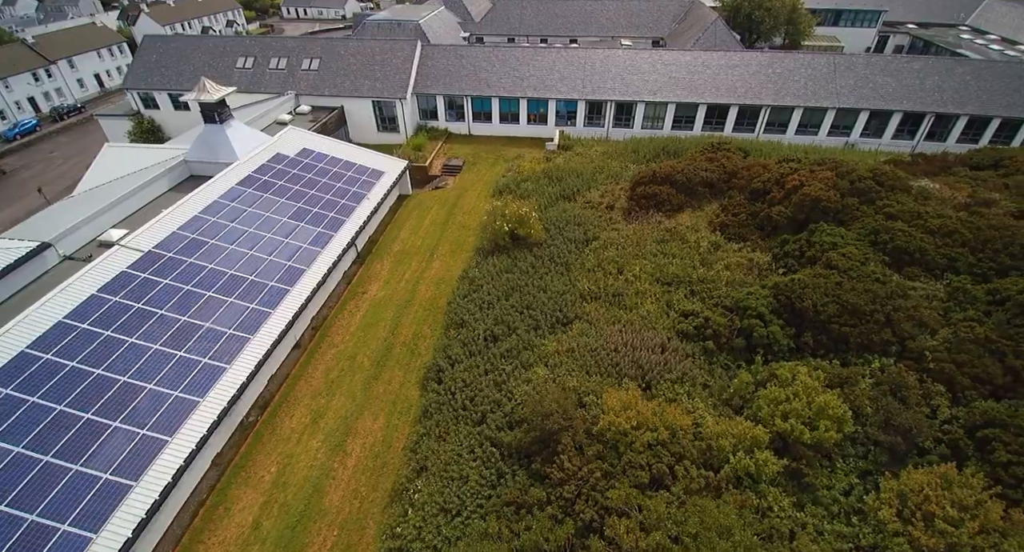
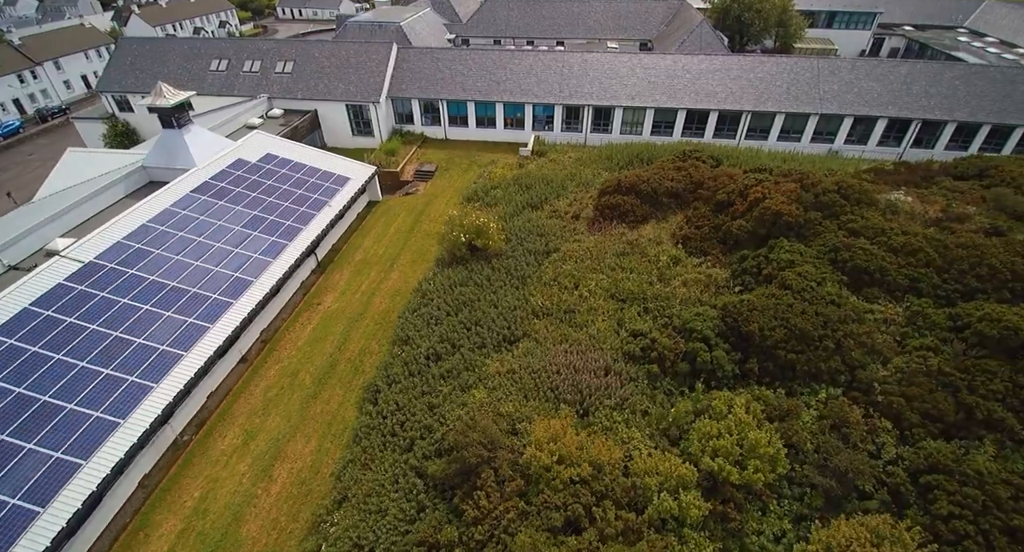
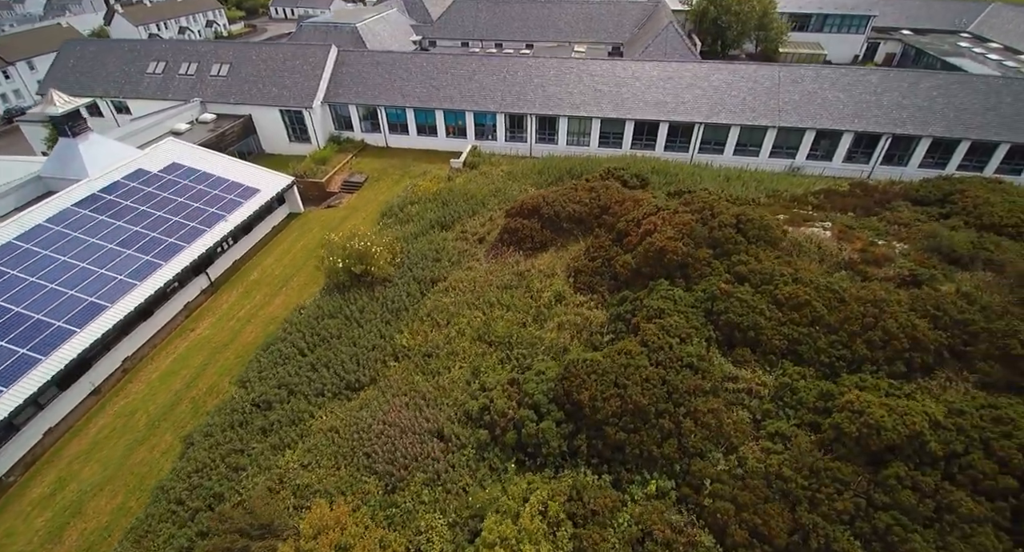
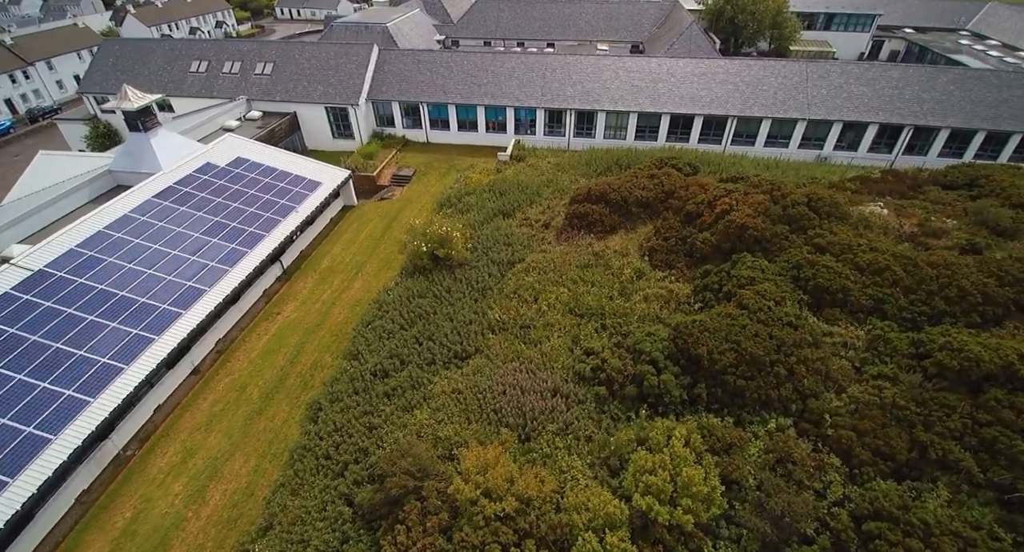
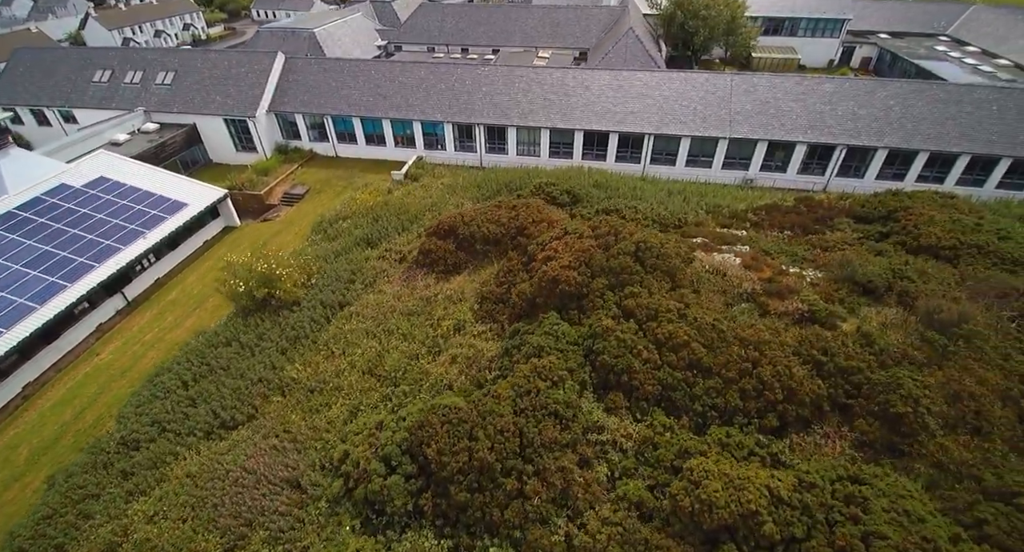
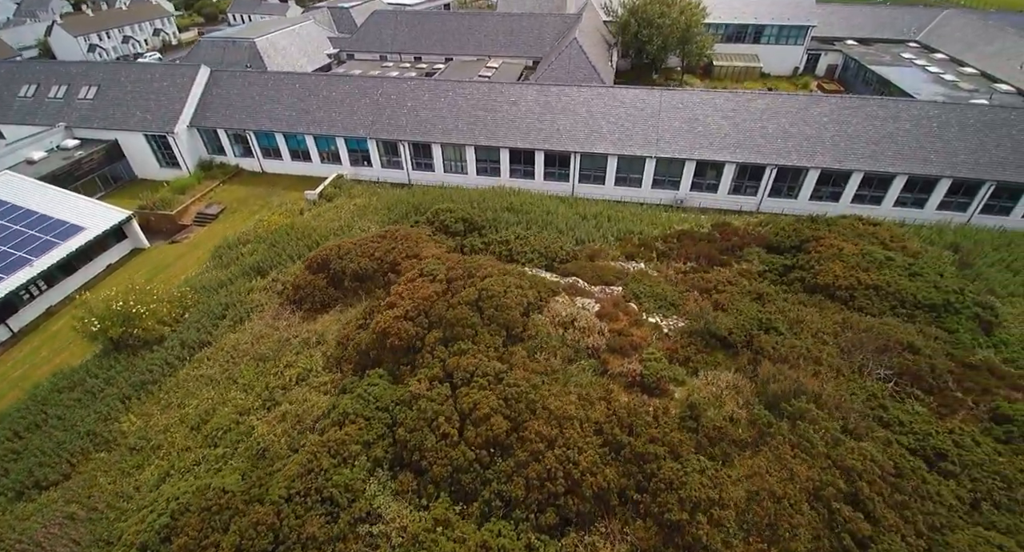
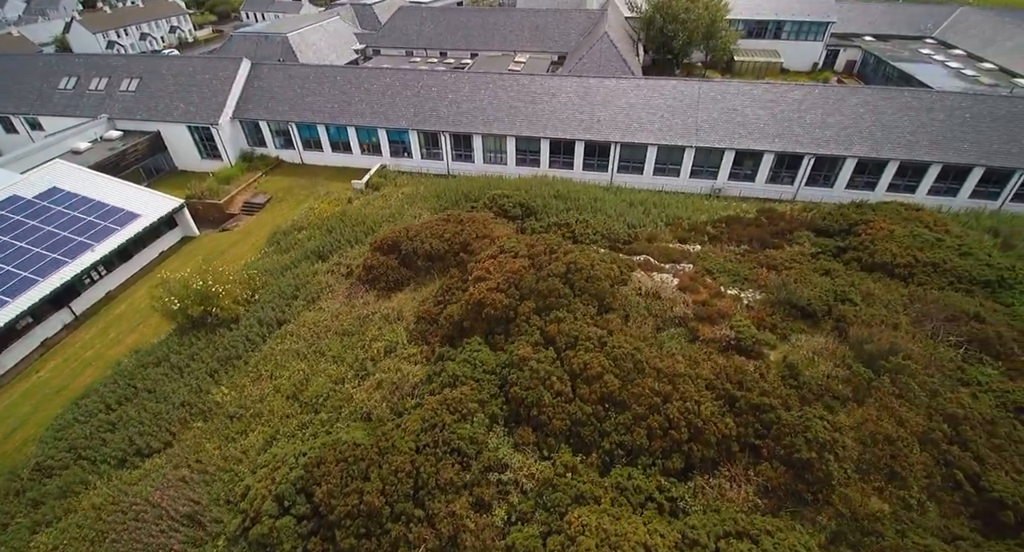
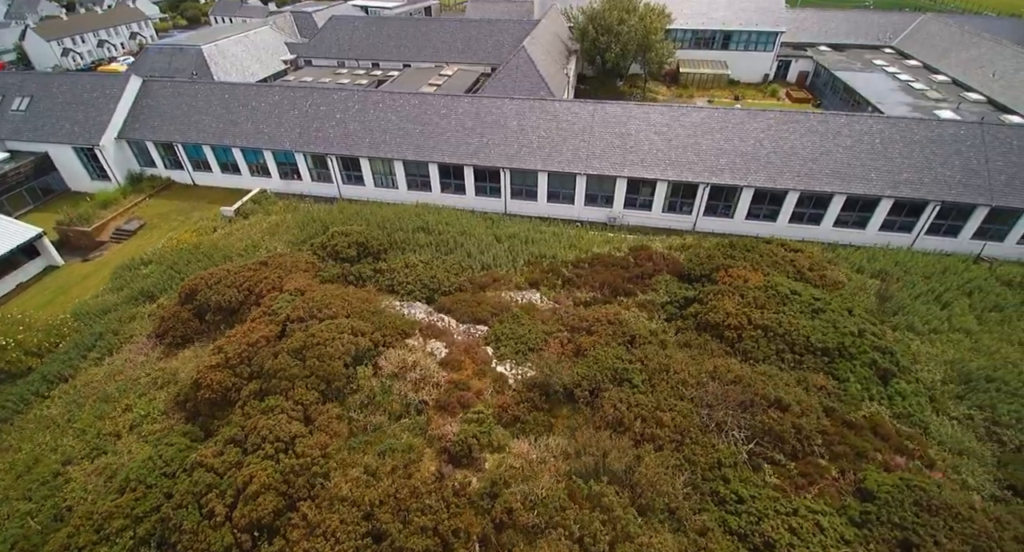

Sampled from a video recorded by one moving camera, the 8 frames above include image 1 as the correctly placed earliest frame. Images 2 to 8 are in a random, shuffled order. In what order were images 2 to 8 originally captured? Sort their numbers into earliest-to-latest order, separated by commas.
2, 4, 3, 5, 7, 6, 8
